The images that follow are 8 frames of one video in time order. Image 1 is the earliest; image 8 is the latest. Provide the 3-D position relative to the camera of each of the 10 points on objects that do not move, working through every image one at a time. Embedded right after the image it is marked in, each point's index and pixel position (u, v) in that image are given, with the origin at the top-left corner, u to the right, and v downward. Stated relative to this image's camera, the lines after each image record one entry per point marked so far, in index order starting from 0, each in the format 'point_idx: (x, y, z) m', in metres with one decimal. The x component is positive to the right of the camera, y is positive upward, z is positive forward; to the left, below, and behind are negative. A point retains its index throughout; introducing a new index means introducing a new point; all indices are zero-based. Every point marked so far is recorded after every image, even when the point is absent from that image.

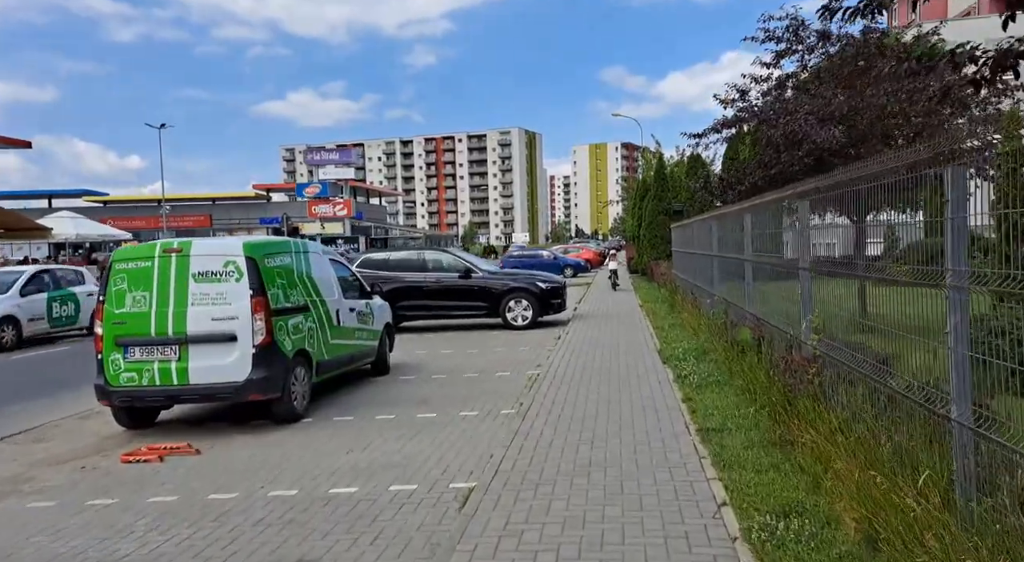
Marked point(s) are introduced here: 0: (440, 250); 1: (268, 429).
0: (-1.6, +0.7, +16.9) m
1: (-2.5, -1.5, +7.9) m
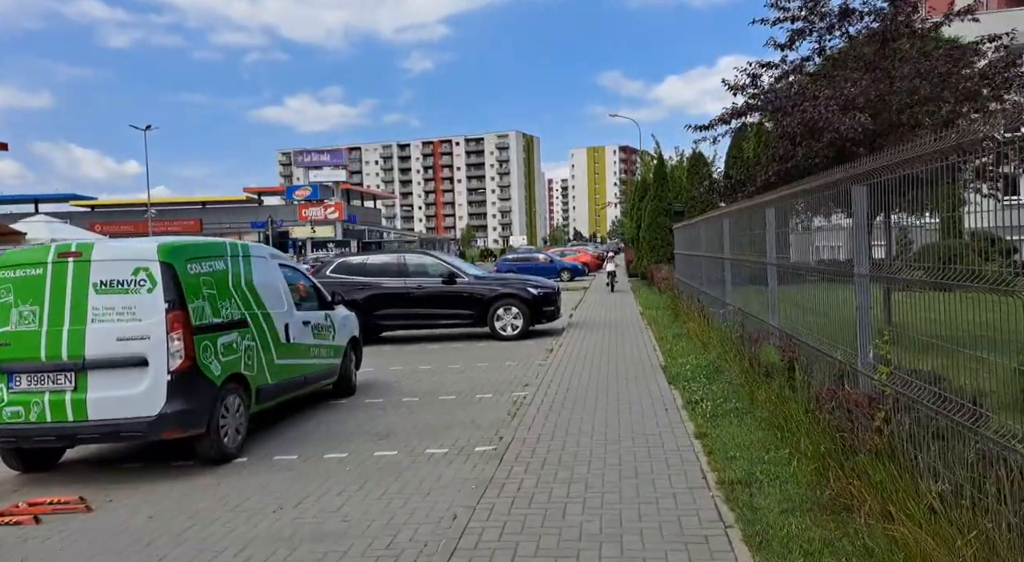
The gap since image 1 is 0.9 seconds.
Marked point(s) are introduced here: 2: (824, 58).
0: (-1.8, +0.6, +15.5) m
1: (-2.7, -1.6, +6.5) m
2: (+5.2, +3.7, +12.6) m
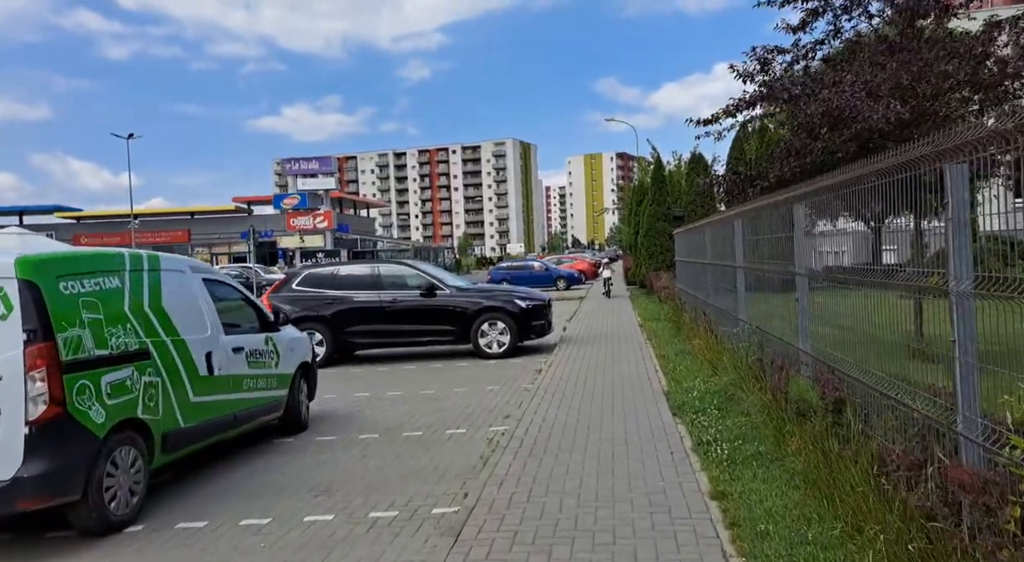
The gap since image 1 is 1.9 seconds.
0: (-2.1, +0.3, +14.1) m
1: (-3.0, -1.8, +5.0) m
2: (+4.9, +3.5, +11.2) m
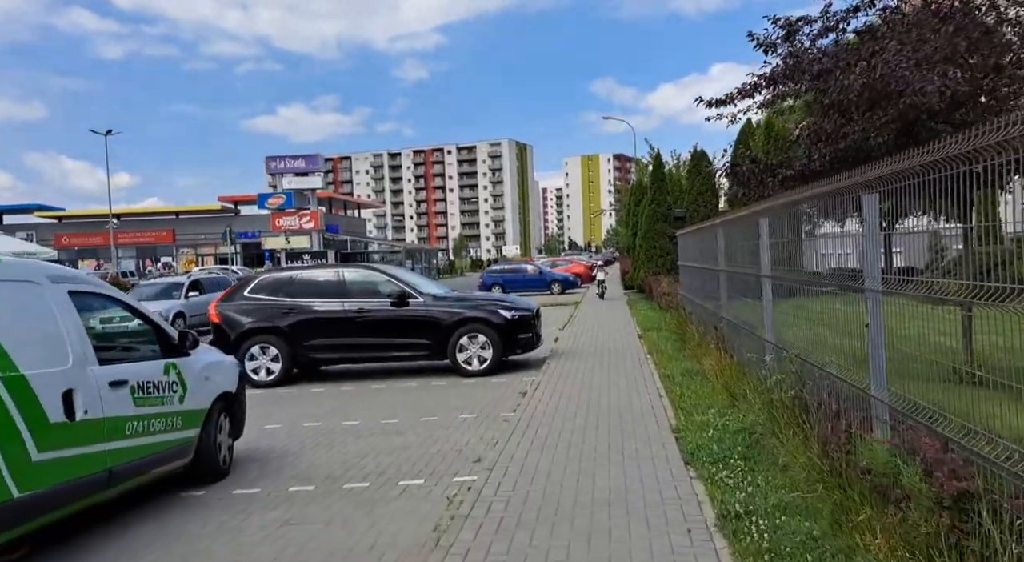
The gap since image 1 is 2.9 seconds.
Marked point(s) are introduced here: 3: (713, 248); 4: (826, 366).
0: (-2.3, +0.2, +12.4) m
1: (-3.2, -1.9, +3.4) m
2: (+4.6, +3.4, +9.6) m
3: (+3.1, +0.6, +11.8) m
4: (+2.3, -0.6, +5.5) m
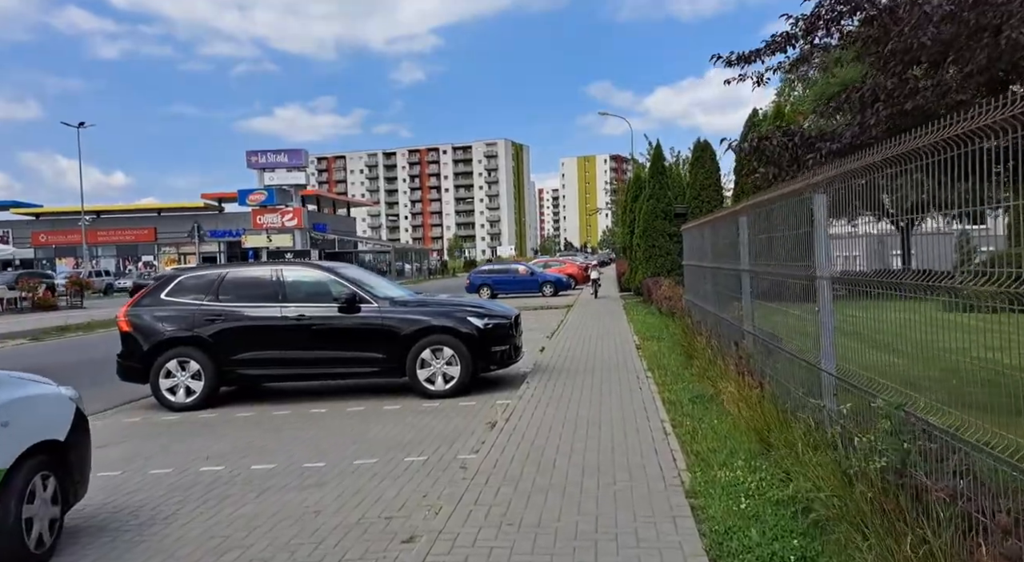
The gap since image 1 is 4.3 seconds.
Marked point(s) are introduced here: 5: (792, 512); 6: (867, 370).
0: (-2.7, +0.2, +10.4) m
1: (-3.5, -1.9, +1.3) m
2: (+4.3, +3.4, +7.6) m
3: (+2.8, +0.5, +9.8) m
4: (+1.9, -0.6, +3.4) m
5: (+1.6, -1.3, +4.4) m
6: (+2.1, -0.5, +4.4) m
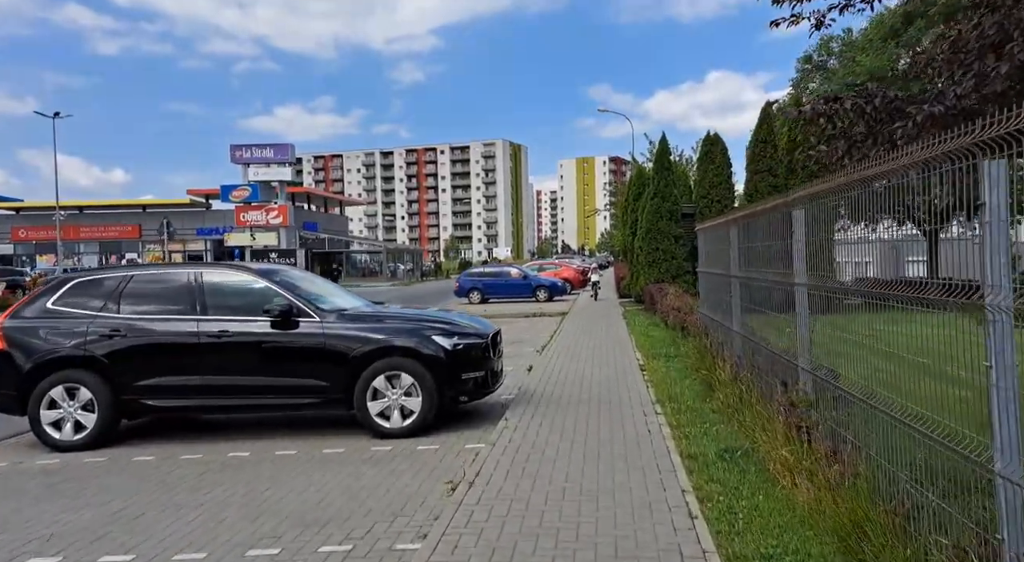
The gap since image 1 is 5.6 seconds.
0: (-2.9, +0.1, +8.3) m
1: (-3.8, -1.9, -0.7) m
2: (+4.1, +3.2, +5.6) m
3: (+2.5, +0.4, +7.8) m
4: (+1.7, -0.8, +1.4) m
5: (+1.3, -1.4, +2.4) m
6: (+1.8, -0.6, +2.4) m
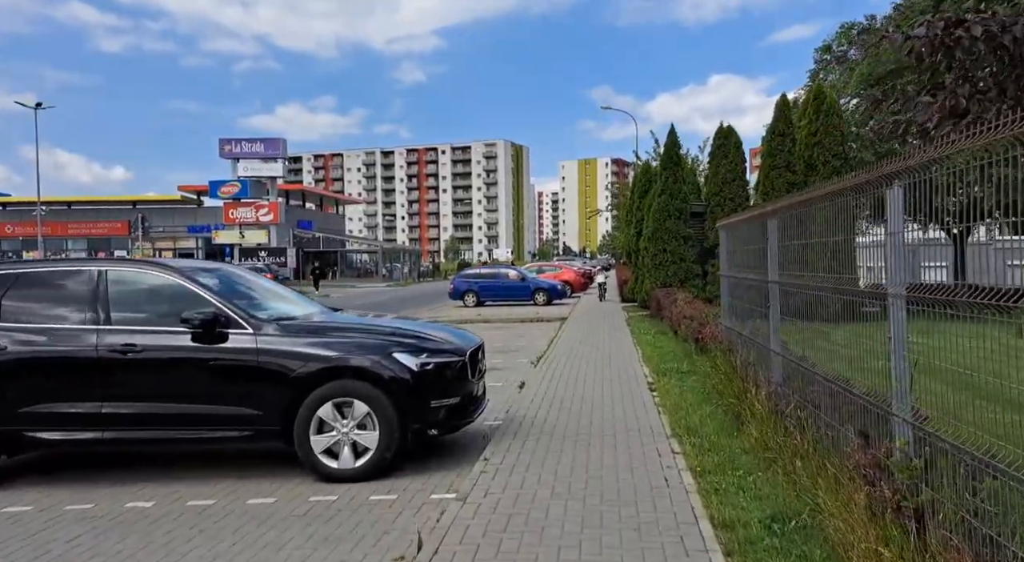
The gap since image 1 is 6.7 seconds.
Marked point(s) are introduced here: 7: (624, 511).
0: (-3.1, +0.1, +6.7) m
1: (-3.9, -1.9, -2.3) m
2: (+4.0, +3.2, +4.0) m
3: (+2.4, +0.3, +6.2) m
4: (+1.5, -0.8, -0.2) m
5: (+1.2, -1.5, +0.8) m
6: (+1.7, -0.7, +0.8) m
7: (+0.8, -1.6, +5.1) m
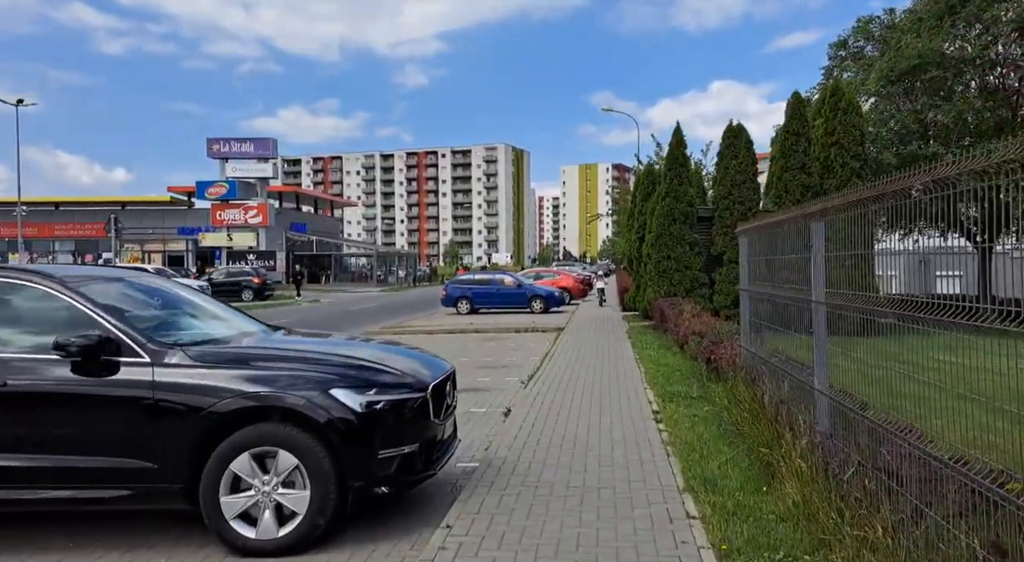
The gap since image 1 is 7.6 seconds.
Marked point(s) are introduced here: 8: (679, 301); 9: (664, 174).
0: (-3.3, +0.1, +5.3) m
1: (-4.1, -1.9, -3.7) m
2: (+3.8, +3.0, +2.6) m
3: (+2.2, +0.2, +4.8) m
4: (+1.4, -0.9, -1.6) m
5: (+1.0, -1.5, -0.6) m
6: (+1.5, -0.8, -0.6) m
7: (+0.7, -1.7, +3.7) m
8: (+3.6, -0.4, +16.5) m
9: (+3.8, +2.7, +19.0) m
